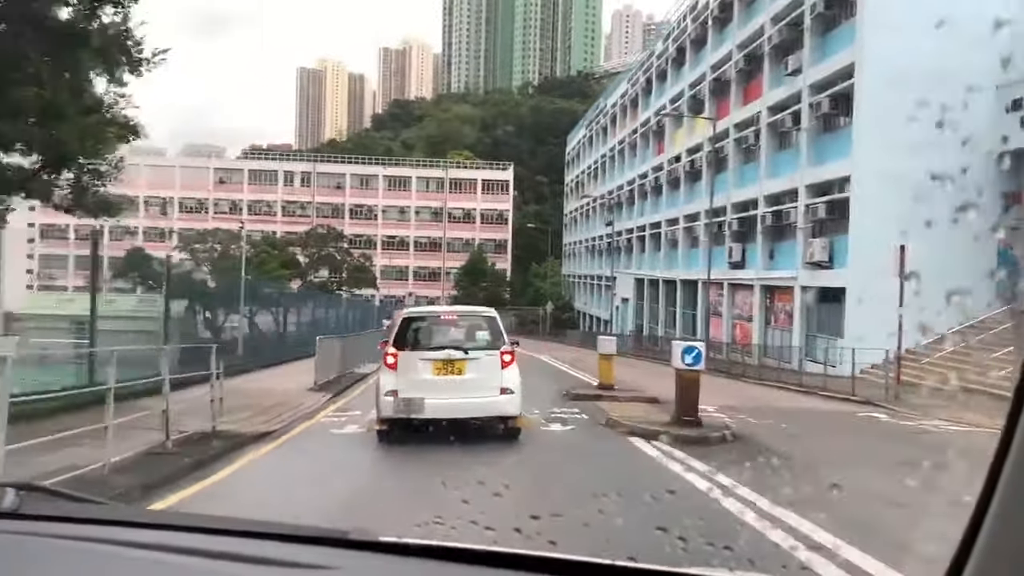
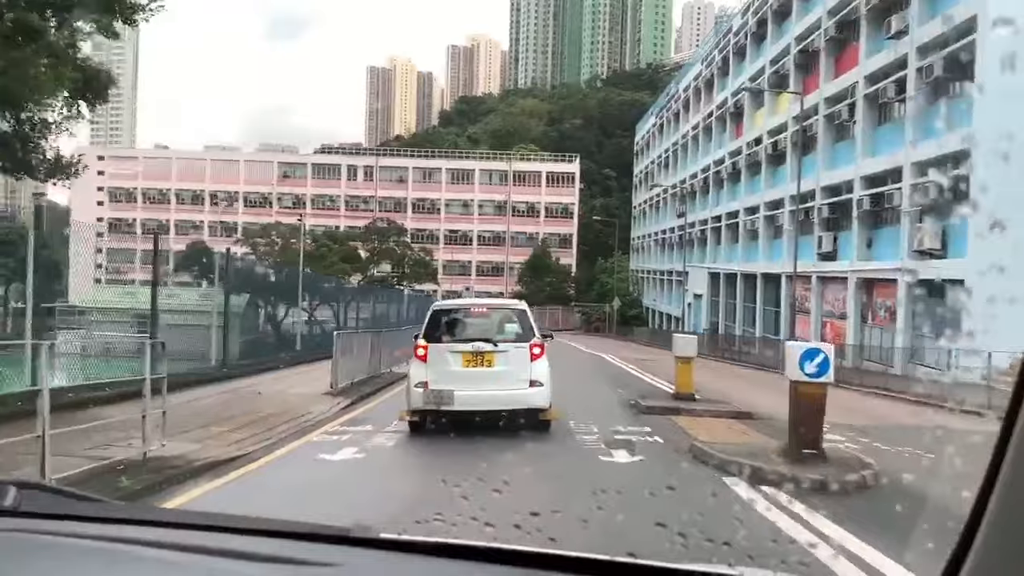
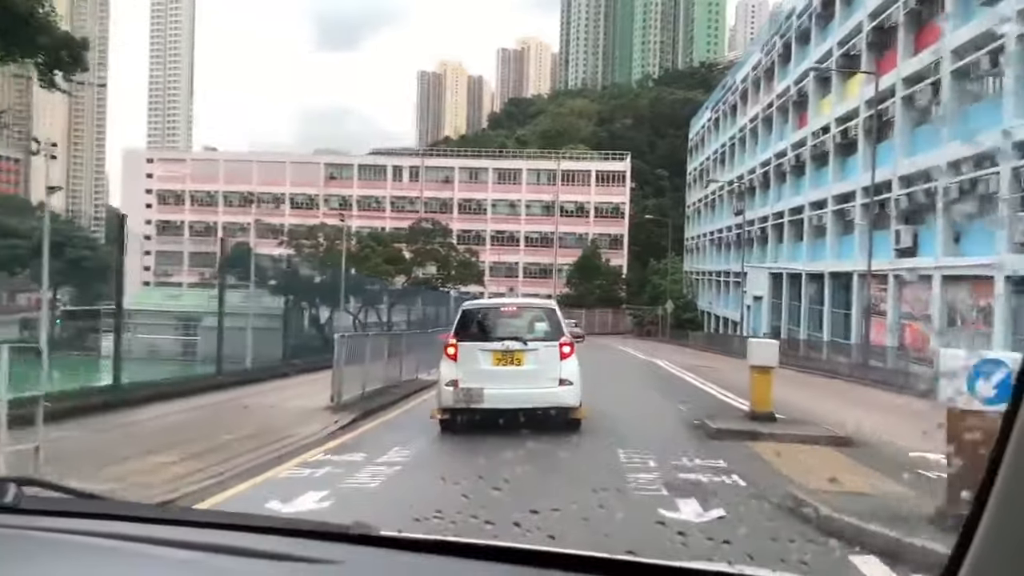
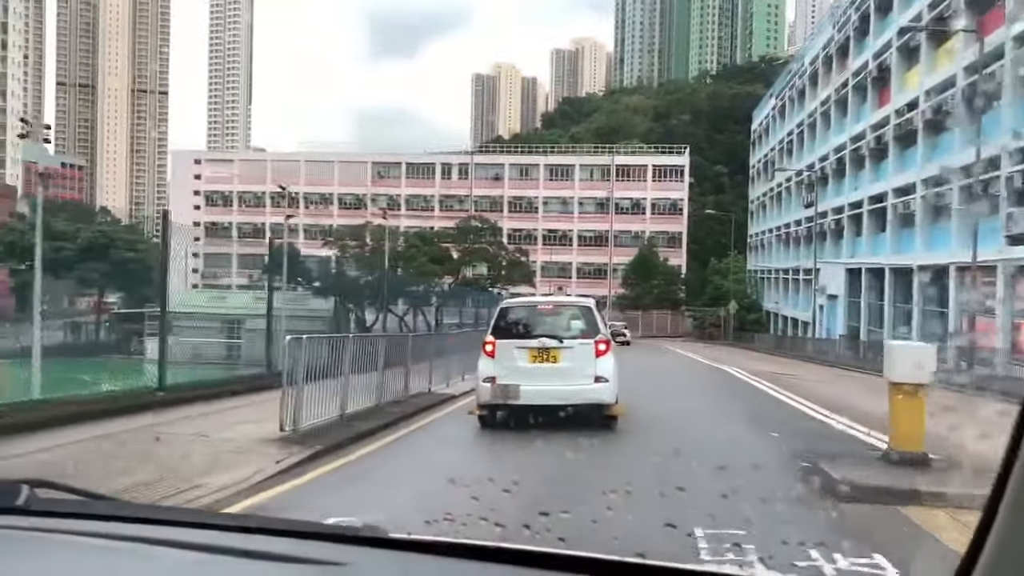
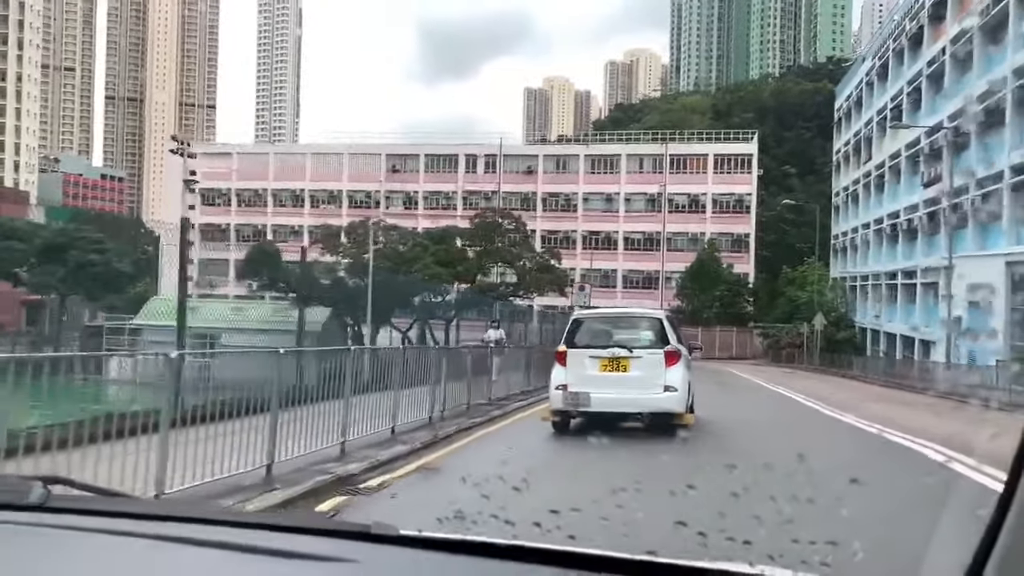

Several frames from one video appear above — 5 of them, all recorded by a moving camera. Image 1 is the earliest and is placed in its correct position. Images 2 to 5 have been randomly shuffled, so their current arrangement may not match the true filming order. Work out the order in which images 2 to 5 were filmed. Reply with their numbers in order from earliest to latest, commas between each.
2, 3, 4, 5
